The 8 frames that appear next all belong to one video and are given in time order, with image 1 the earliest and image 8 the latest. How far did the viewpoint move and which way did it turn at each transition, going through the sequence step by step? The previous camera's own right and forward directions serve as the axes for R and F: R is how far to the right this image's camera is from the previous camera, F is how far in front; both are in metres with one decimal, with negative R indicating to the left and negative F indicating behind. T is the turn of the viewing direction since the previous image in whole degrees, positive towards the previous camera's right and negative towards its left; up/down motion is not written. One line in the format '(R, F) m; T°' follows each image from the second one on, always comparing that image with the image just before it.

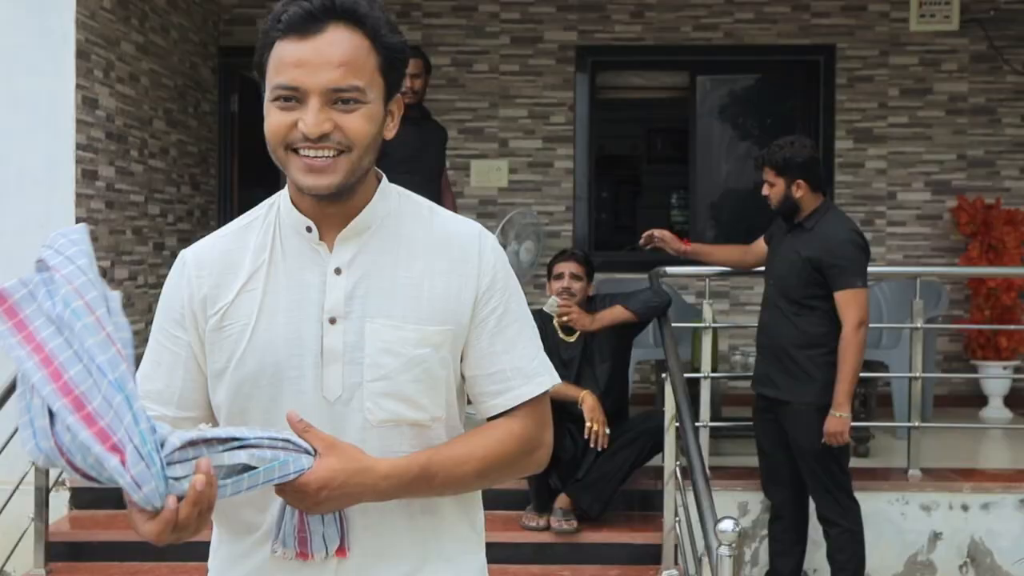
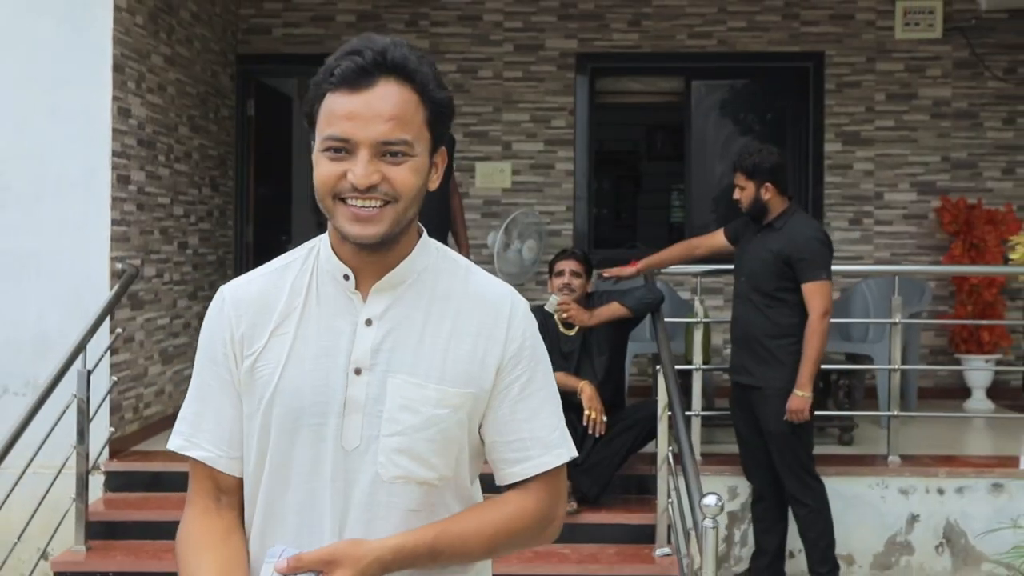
(0.0, -0.3) m; 0°
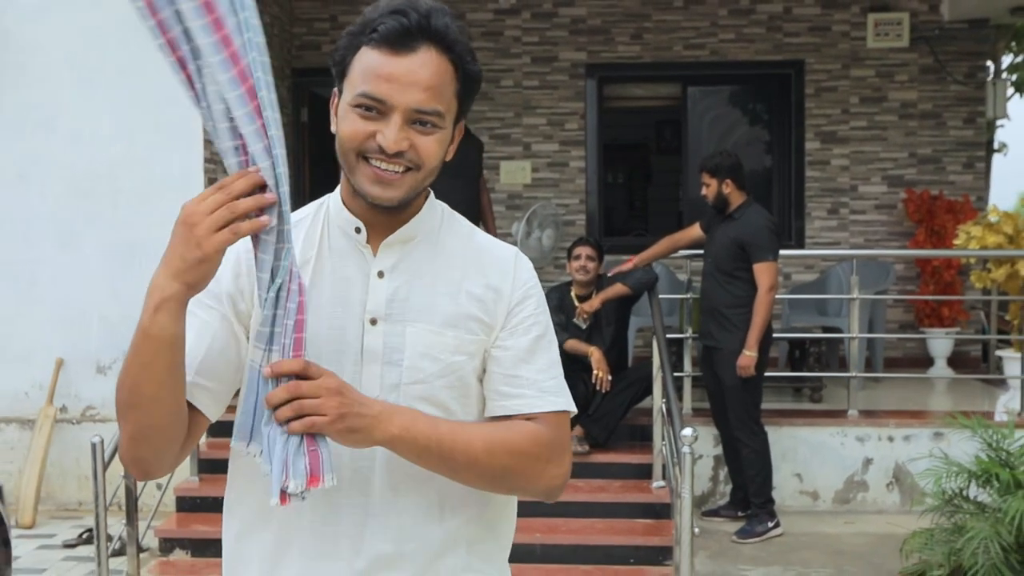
(-0.1, -1.0) m; -1°
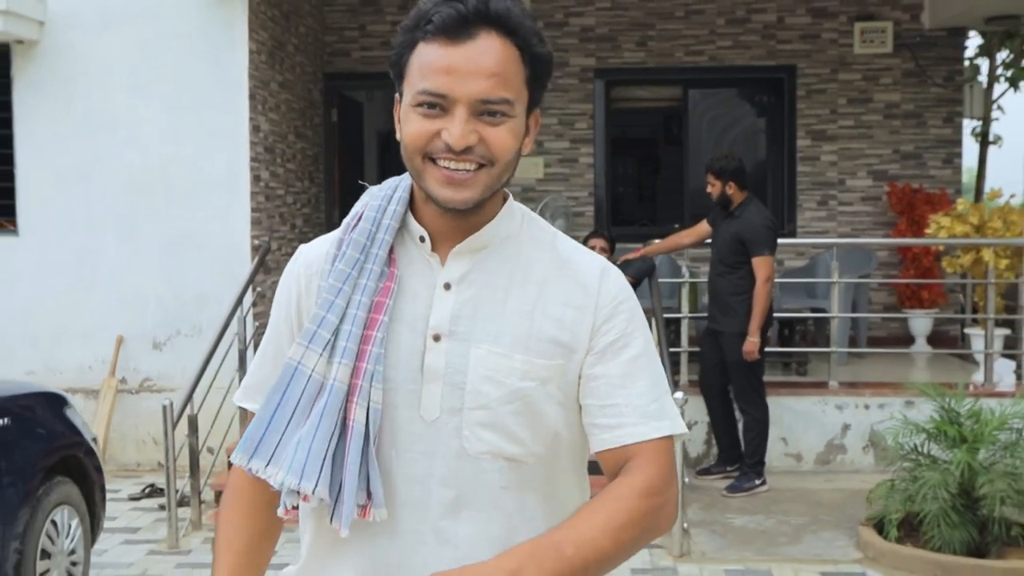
(0.0, -0.7) m; -1°
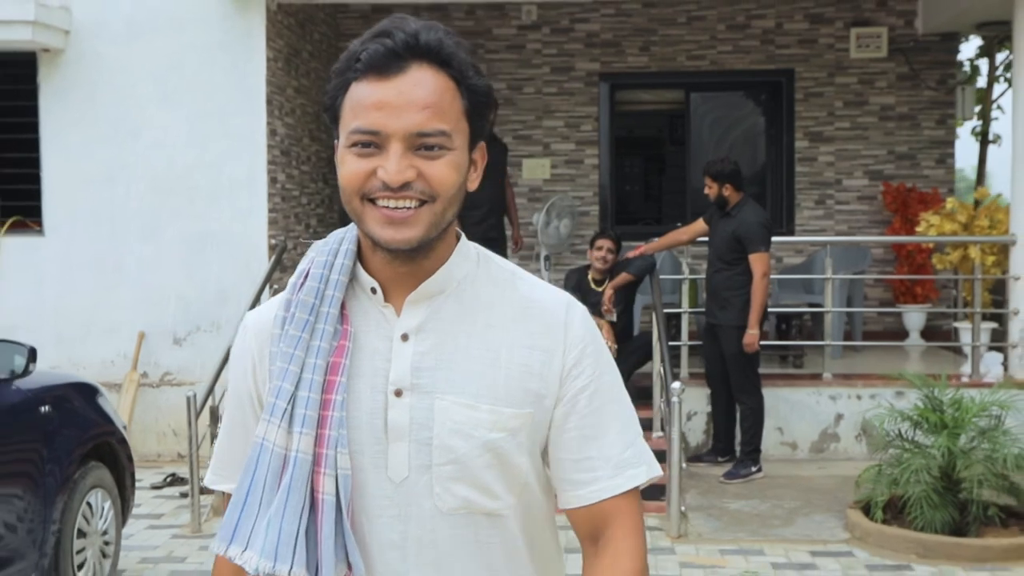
(0.0, -0.3) m; -1°
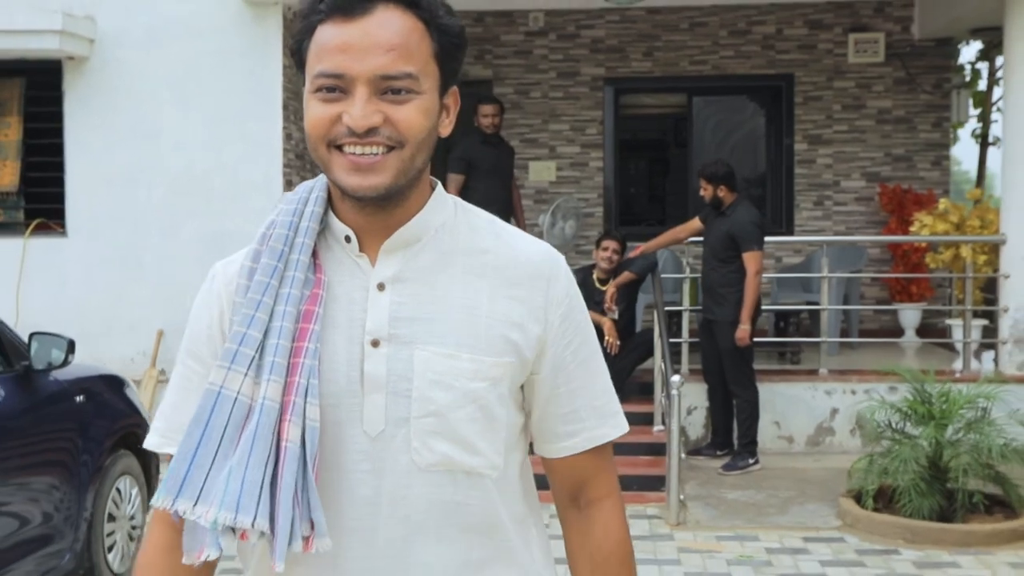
(0.0, -0.3) m; 0°
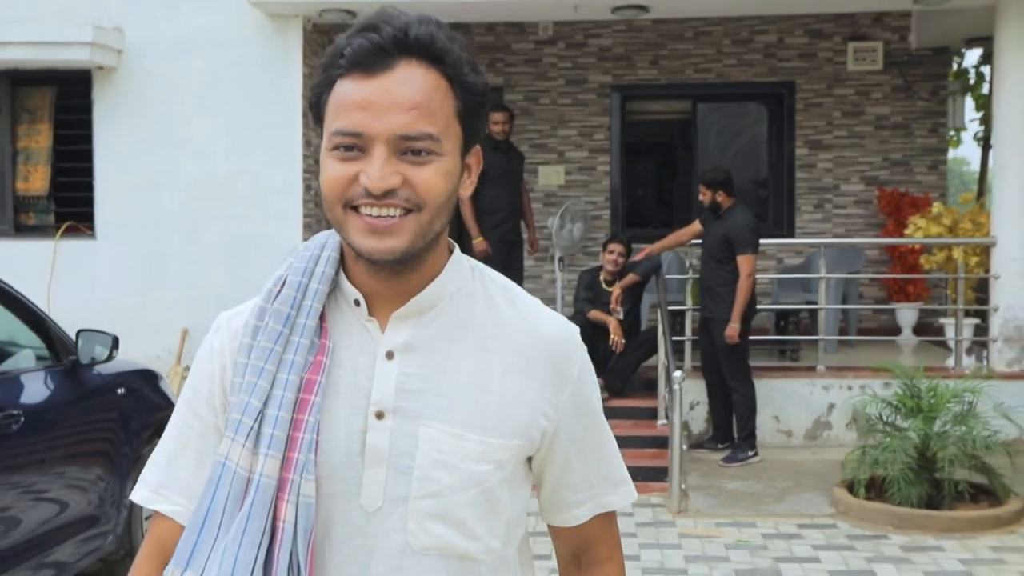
(0.0, -0.3) m; -1°
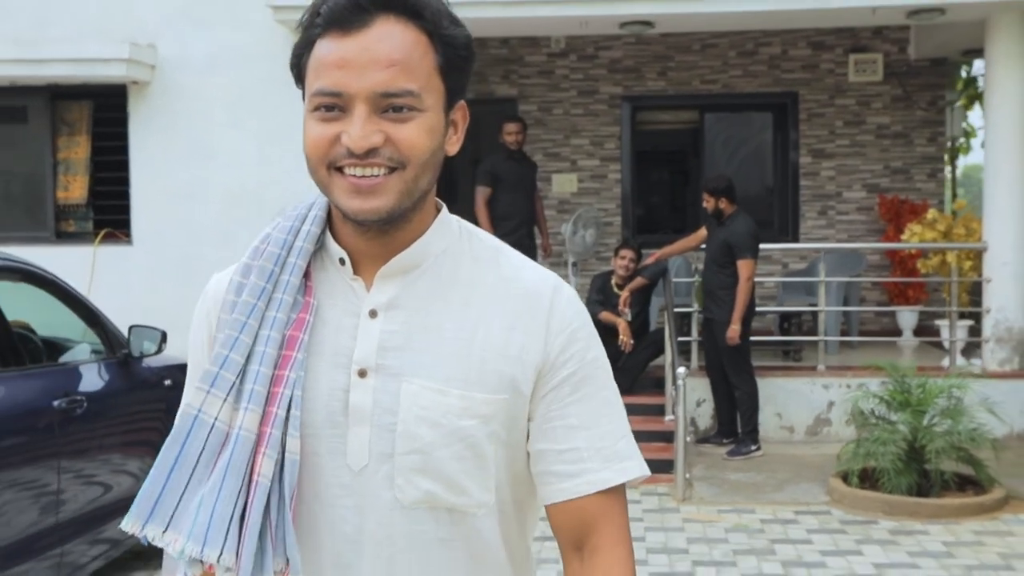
(0.0, -0.4) m; -1°
